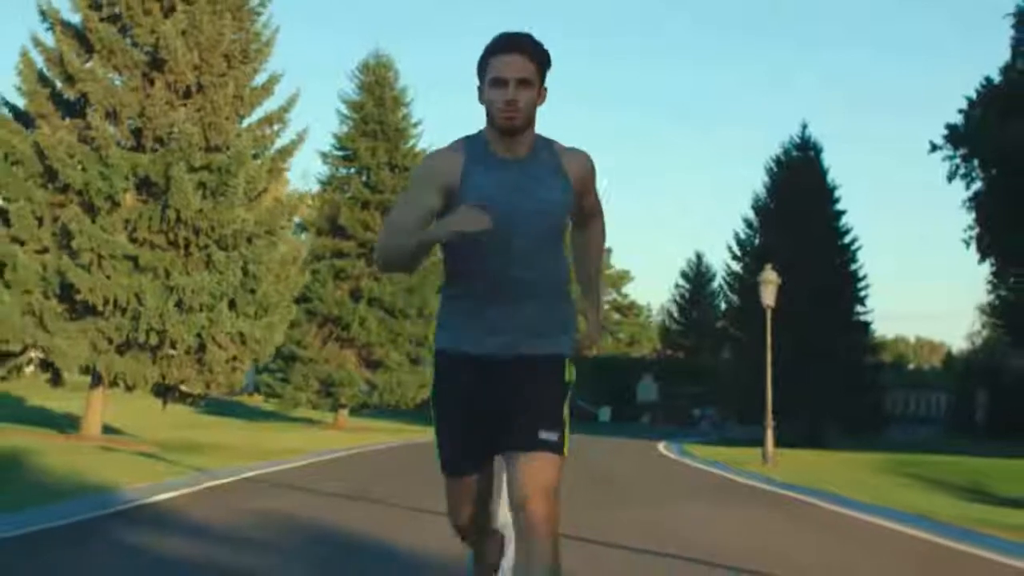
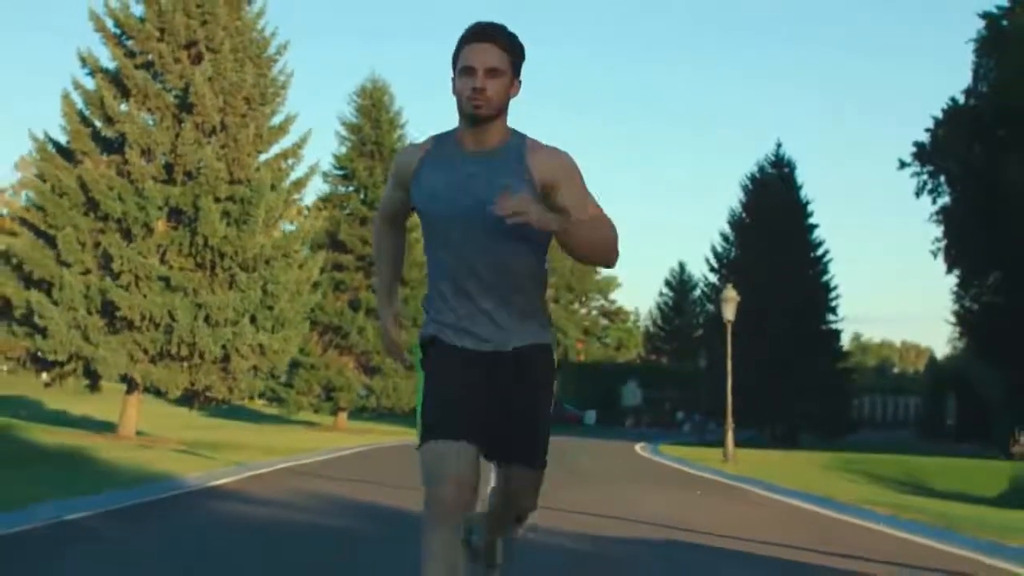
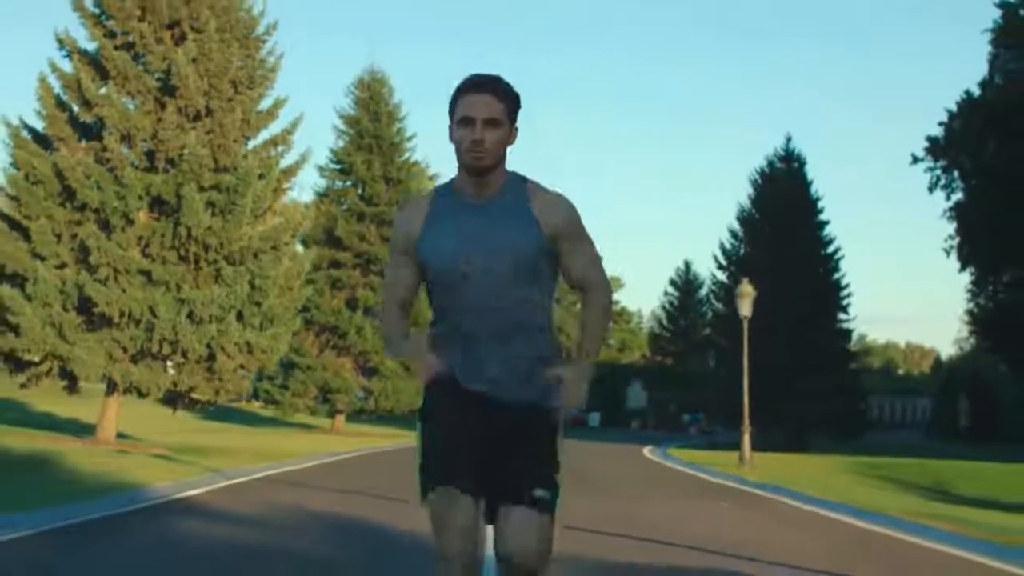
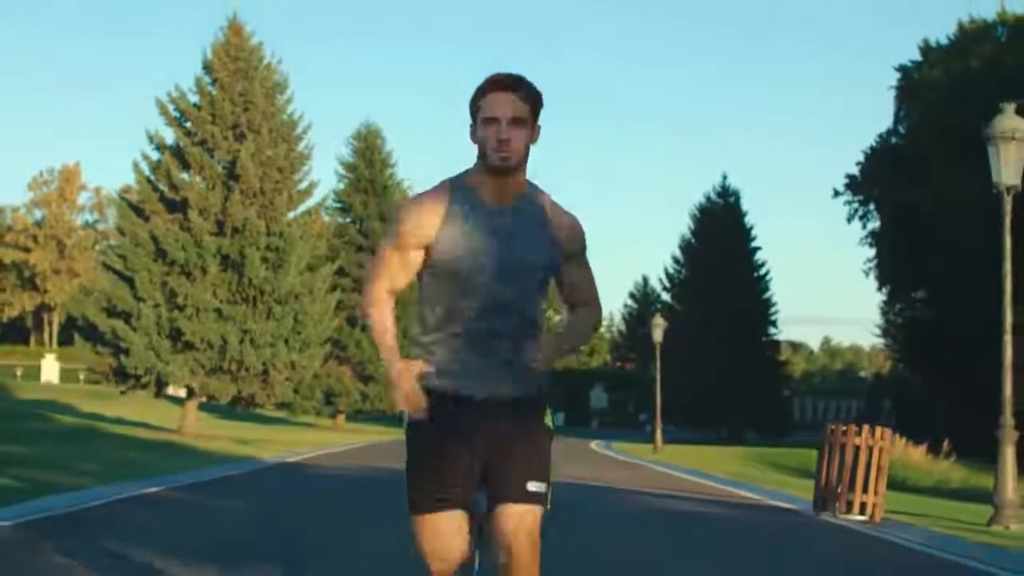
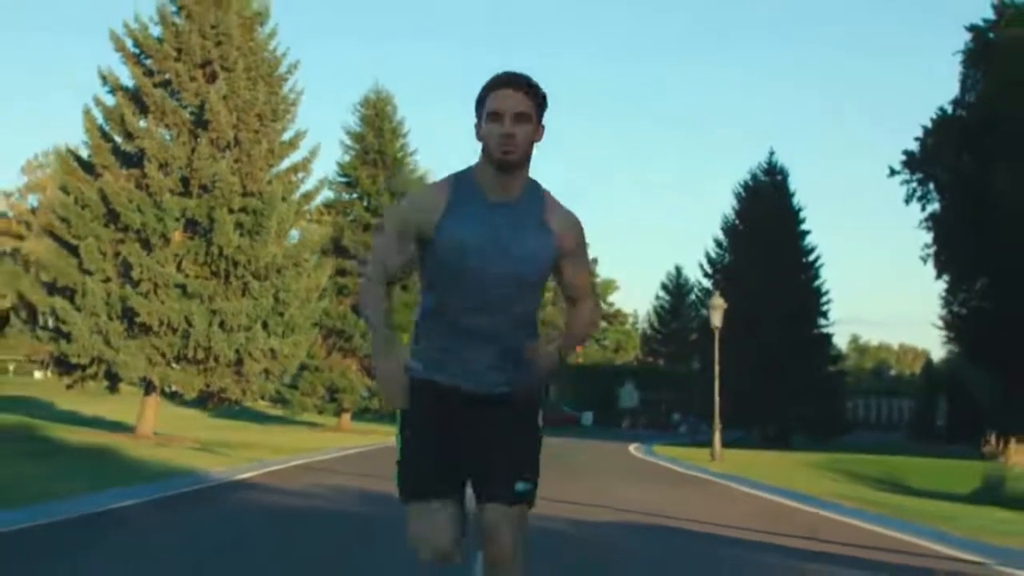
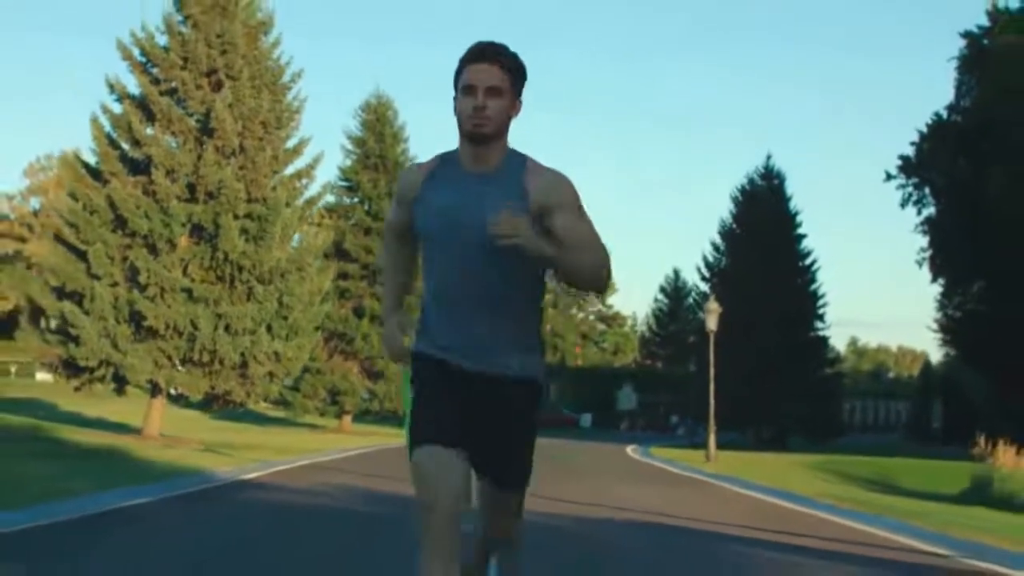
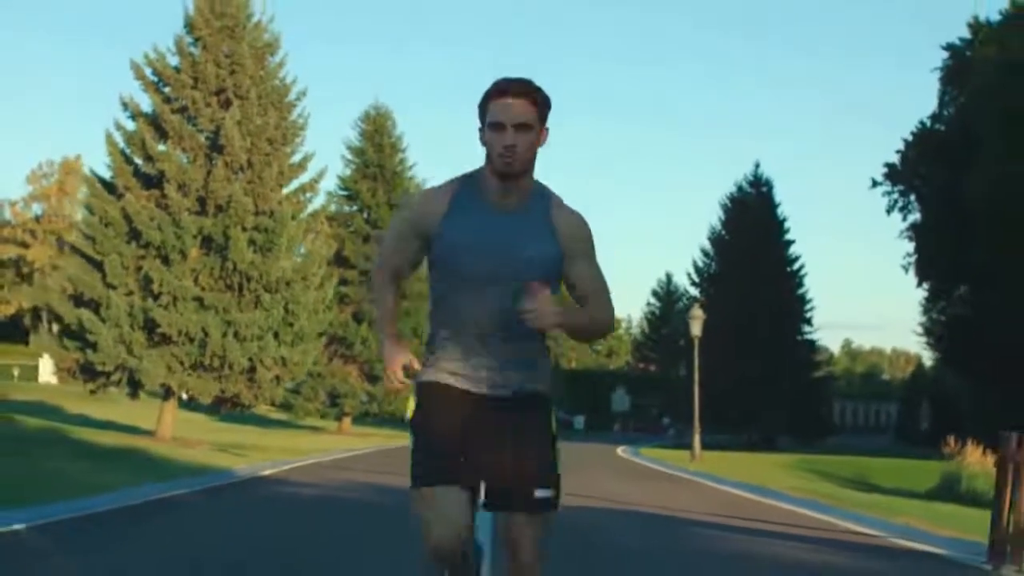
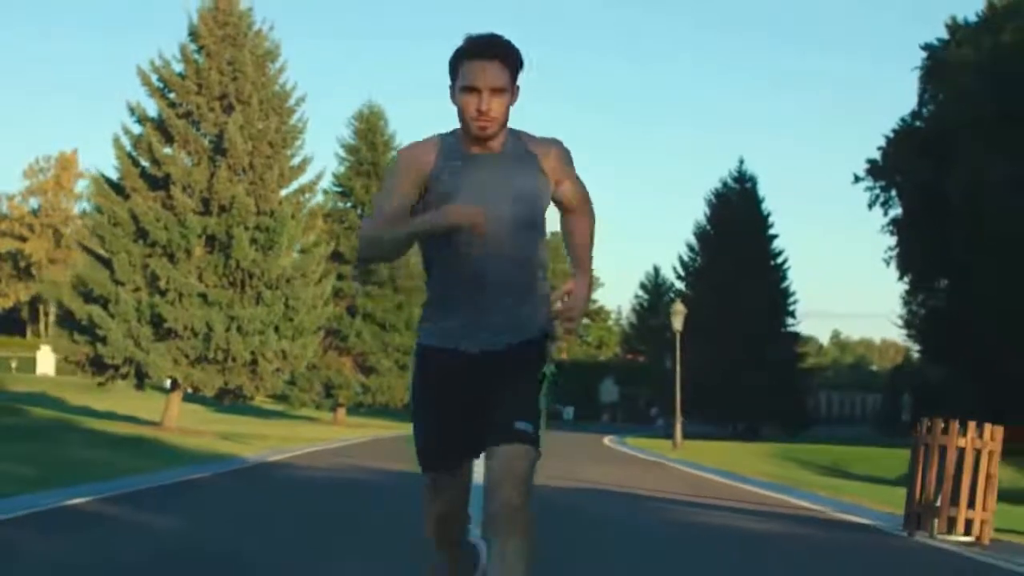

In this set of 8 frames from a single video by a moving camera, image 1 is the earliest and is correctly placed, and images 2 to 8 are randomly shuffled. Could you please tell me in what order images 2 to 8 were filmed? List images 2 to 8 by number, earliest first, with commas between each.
3, 2, 5, 6, 7, 8, 4
